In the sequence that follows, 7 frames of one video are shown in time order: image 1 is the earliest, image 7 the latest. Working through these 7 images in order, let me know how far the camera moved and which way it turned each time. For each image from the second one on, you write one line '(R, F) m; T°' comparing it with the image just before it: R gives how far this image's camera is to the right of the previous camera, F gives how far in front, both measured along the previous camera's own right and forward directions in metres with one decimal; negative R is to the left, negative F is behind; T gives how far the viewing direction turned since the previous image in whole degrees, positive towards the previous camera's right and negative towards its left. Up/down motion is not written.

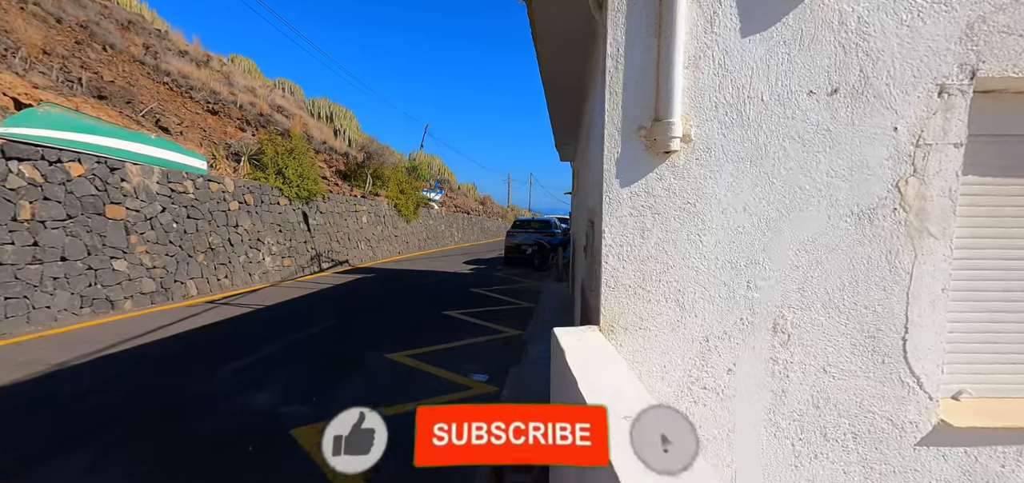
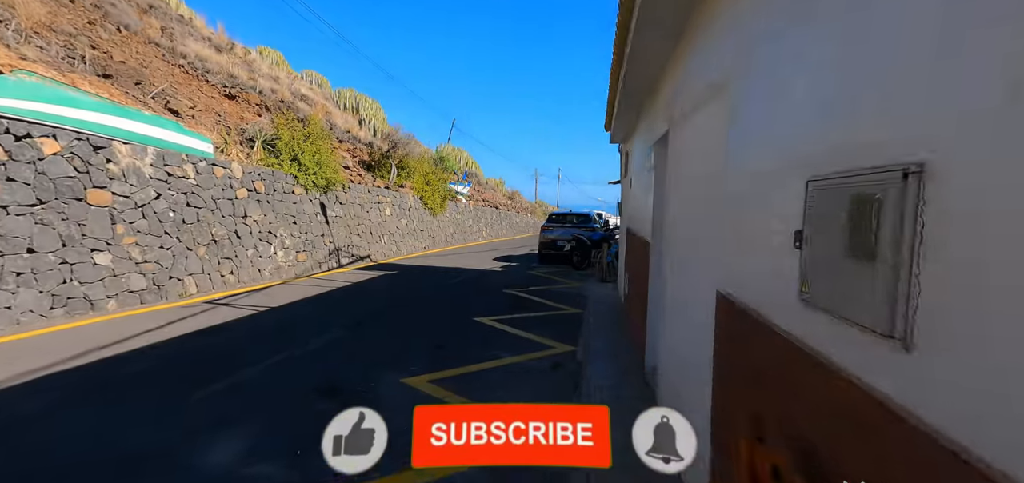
(-0.3, +1.3) m; -4°
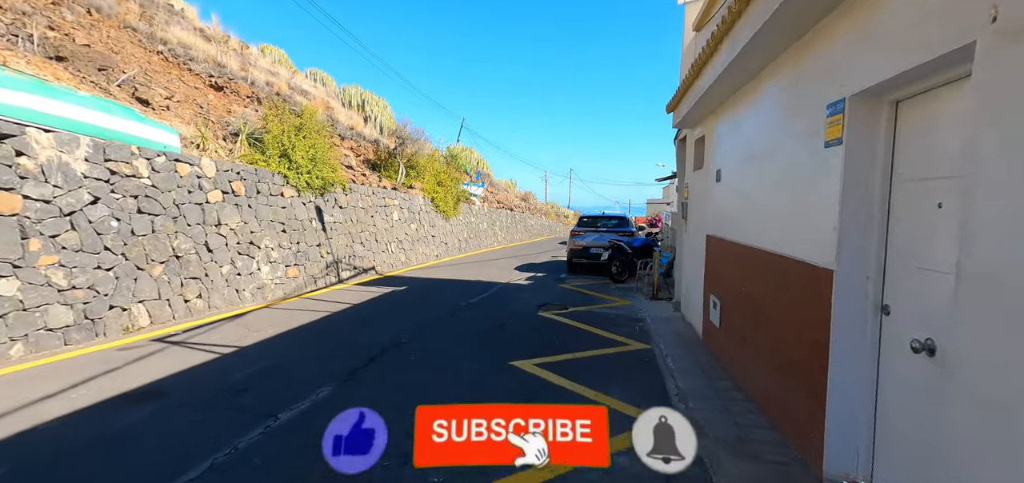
(-0.5, +1.6) m; -1°
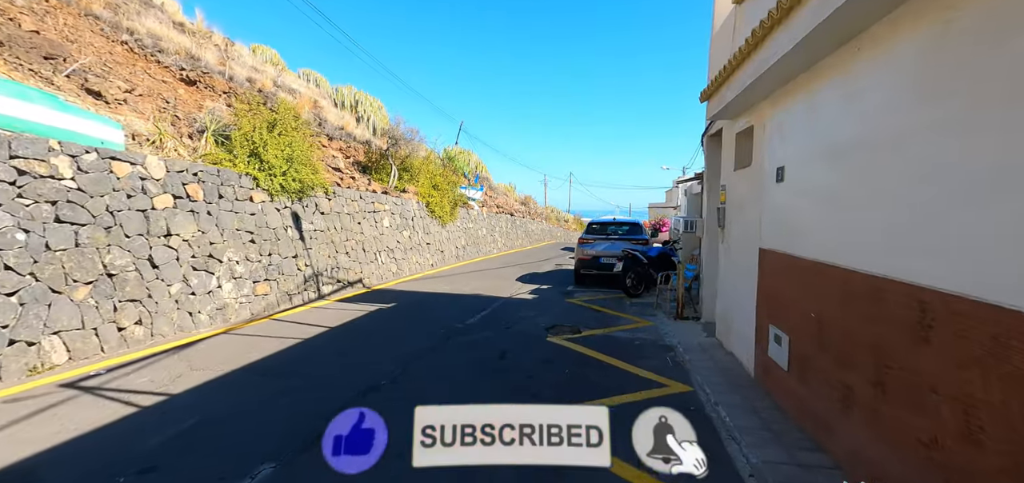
(-0.1, +1.0) m; 0°
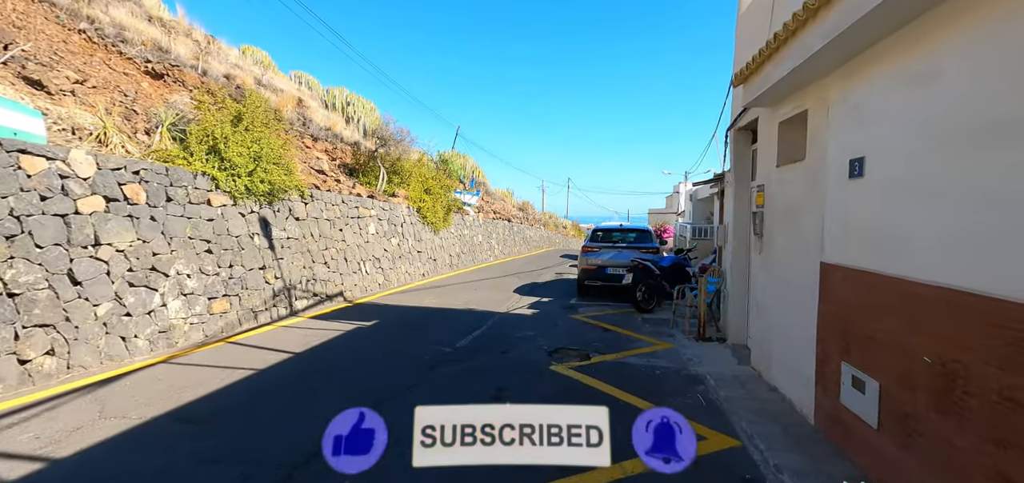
(0.0, +0.9) m; 0°
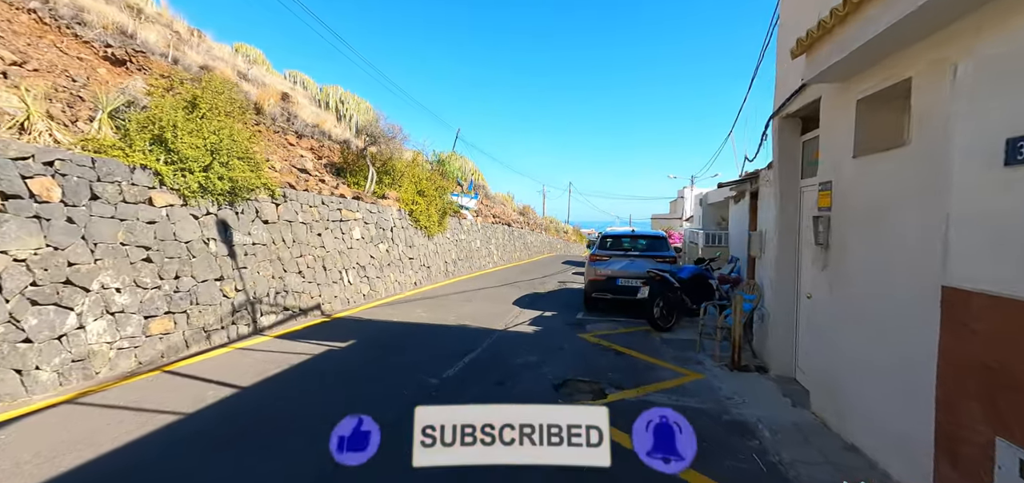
(0.0, +1.0) m; 0°
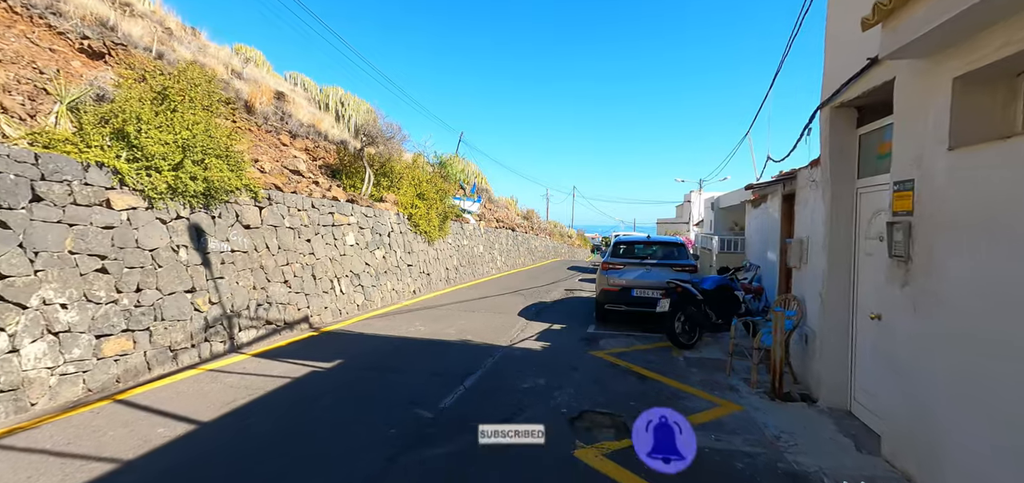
(0.0, +0.6) m; 0°
